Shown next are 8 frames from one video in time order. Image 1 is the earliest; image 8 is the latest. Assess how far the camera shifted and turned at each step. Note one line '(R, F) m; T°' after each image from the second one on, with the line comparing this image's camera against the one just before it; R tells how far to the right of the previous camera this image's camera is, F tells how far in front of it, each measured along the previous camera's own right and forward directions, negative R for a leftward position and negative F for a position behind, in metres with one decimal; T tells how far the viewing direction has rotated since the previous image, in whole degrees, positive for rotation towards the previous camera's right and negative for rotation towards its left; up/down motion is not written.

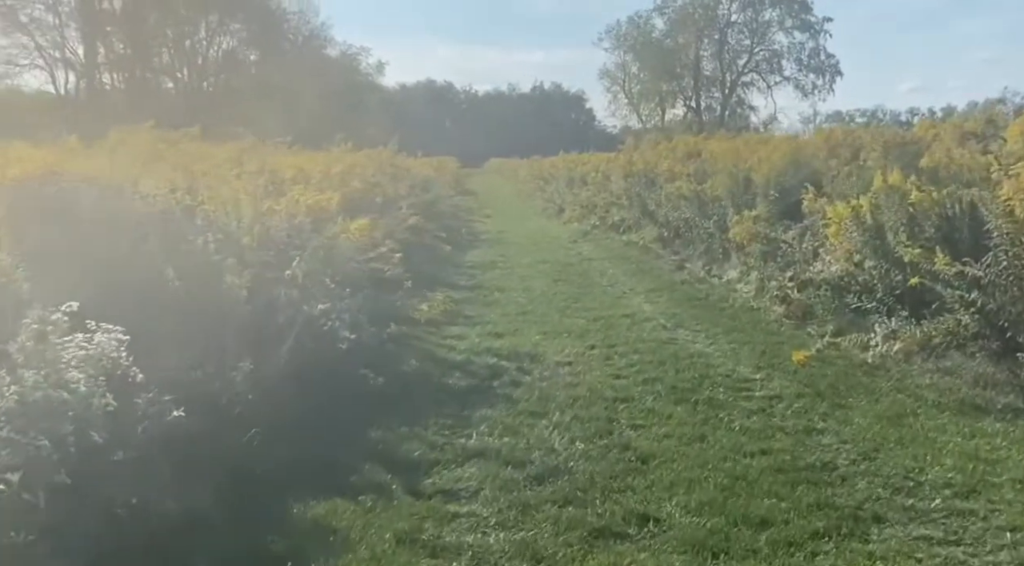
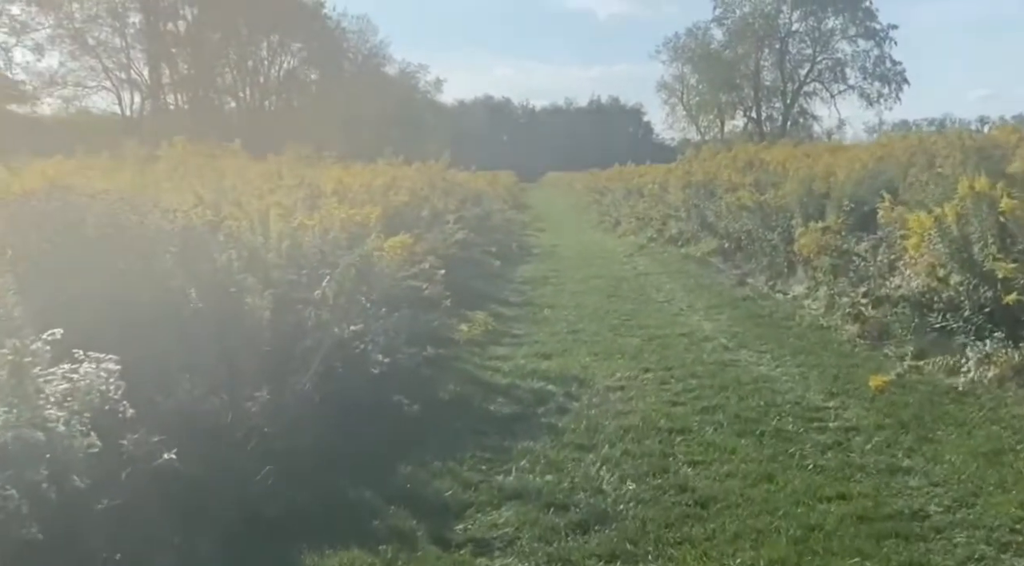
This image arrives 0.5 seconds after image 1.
(+0.1, +0.7) m; -4°
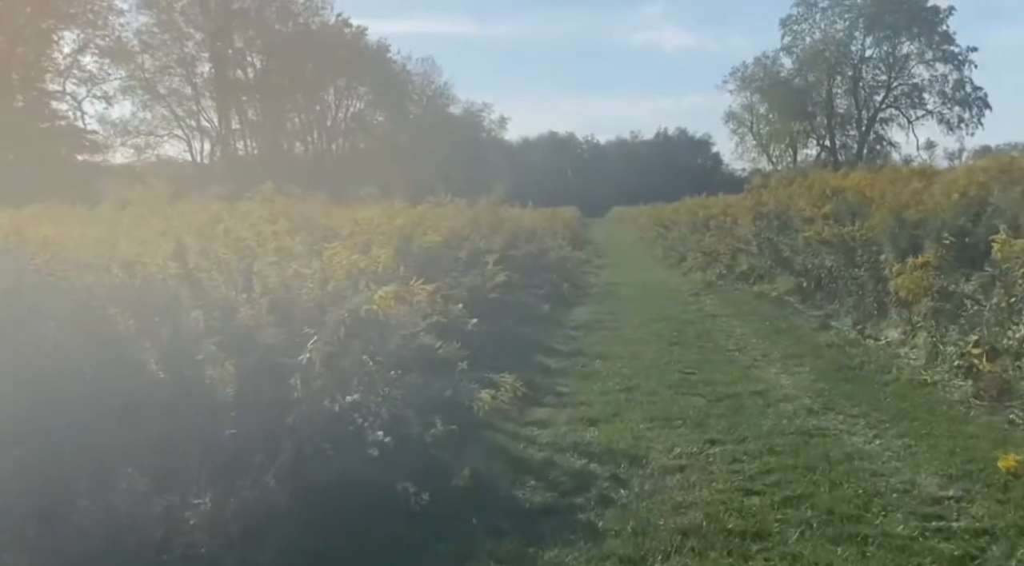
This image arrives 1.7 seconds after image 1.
(+0.3, +1.4) m; -4°
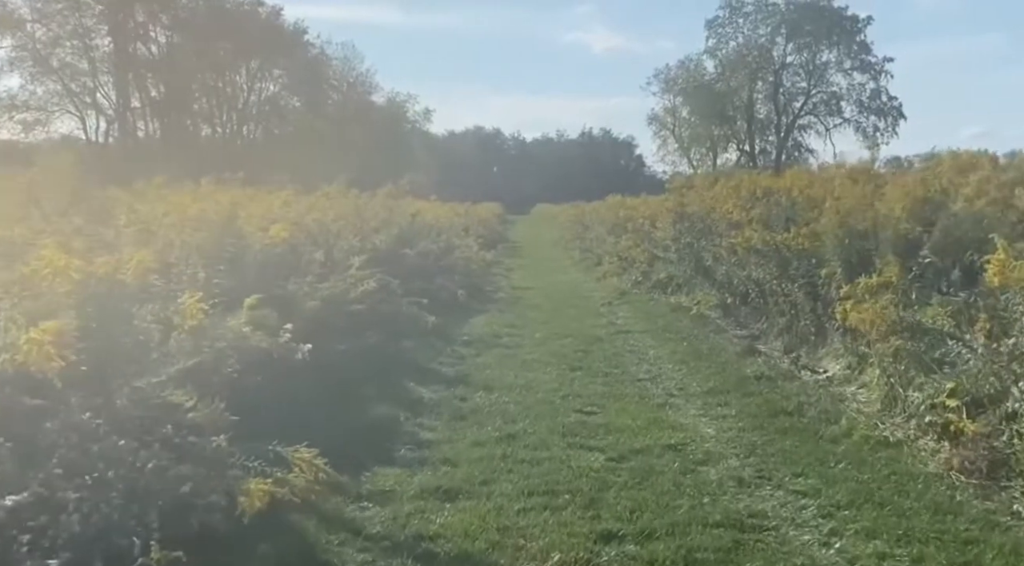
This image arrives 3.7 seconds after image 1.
(+0.6, +2.4) m; +5°
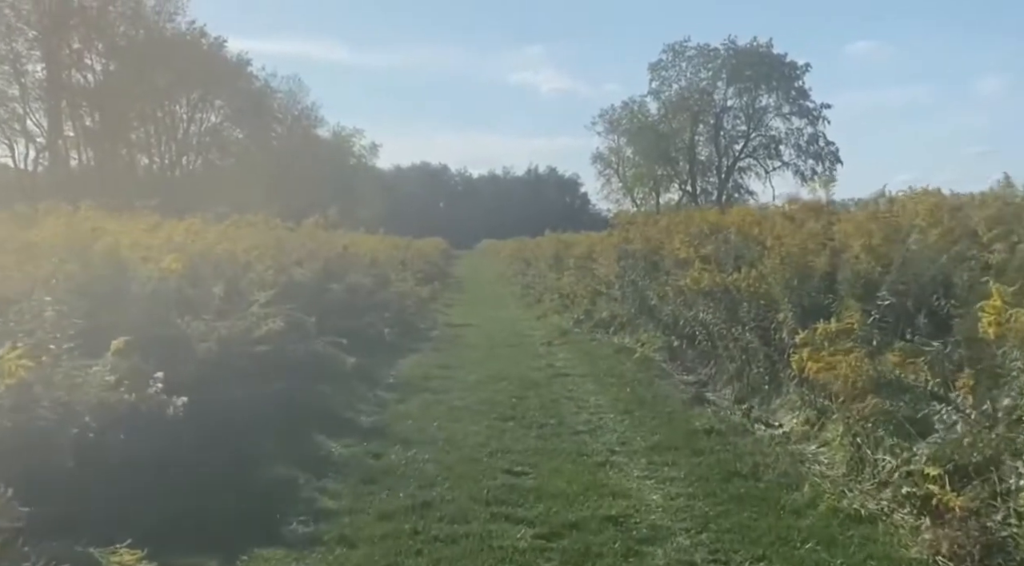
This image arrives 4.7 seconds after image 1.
(+0.2, +1.1) m; +3°
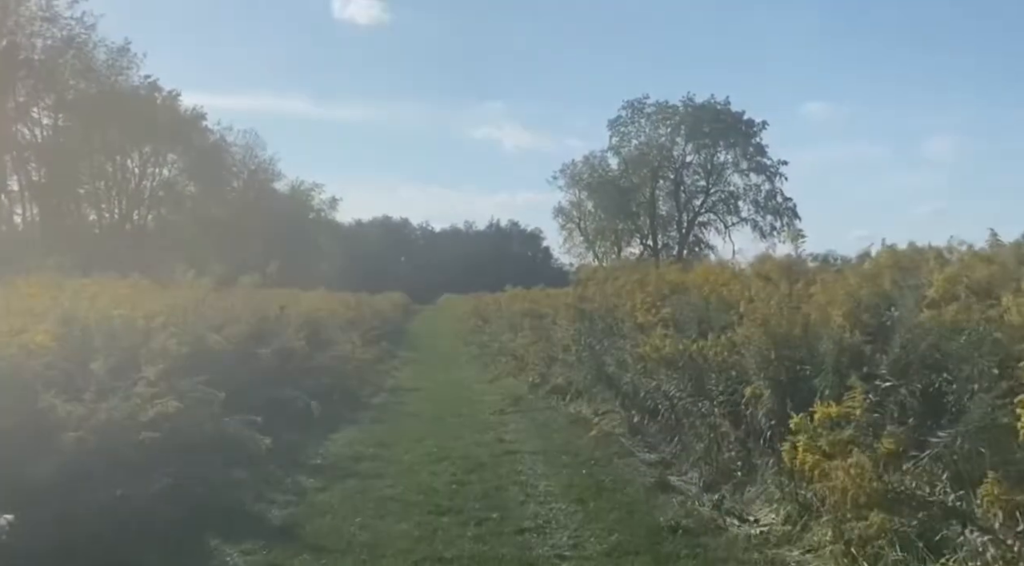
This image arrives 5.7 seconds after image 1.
(+0.3, +1.3) m; +2°
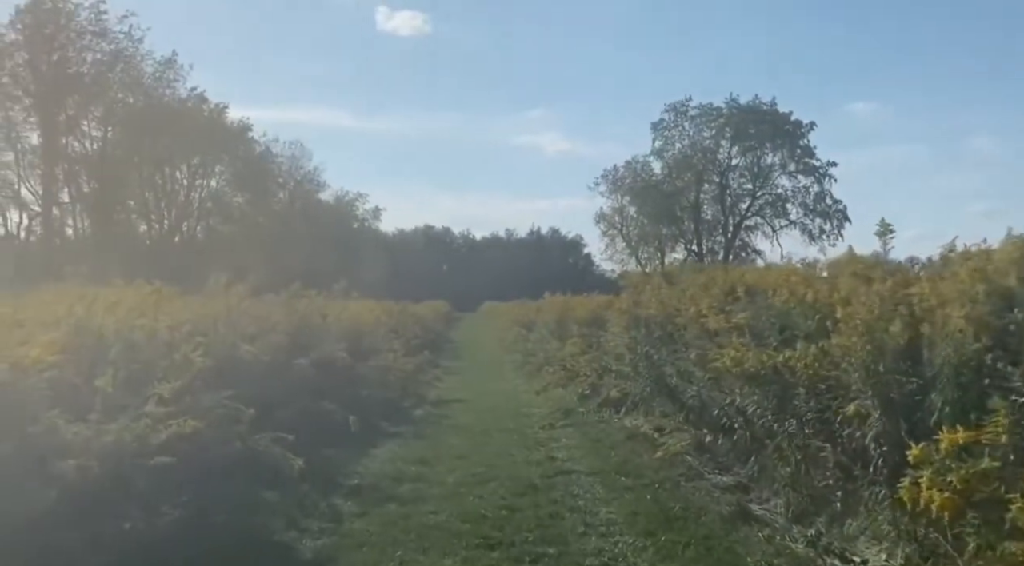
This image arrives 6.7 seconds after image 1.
(-0.1, +1.0) m; -3°
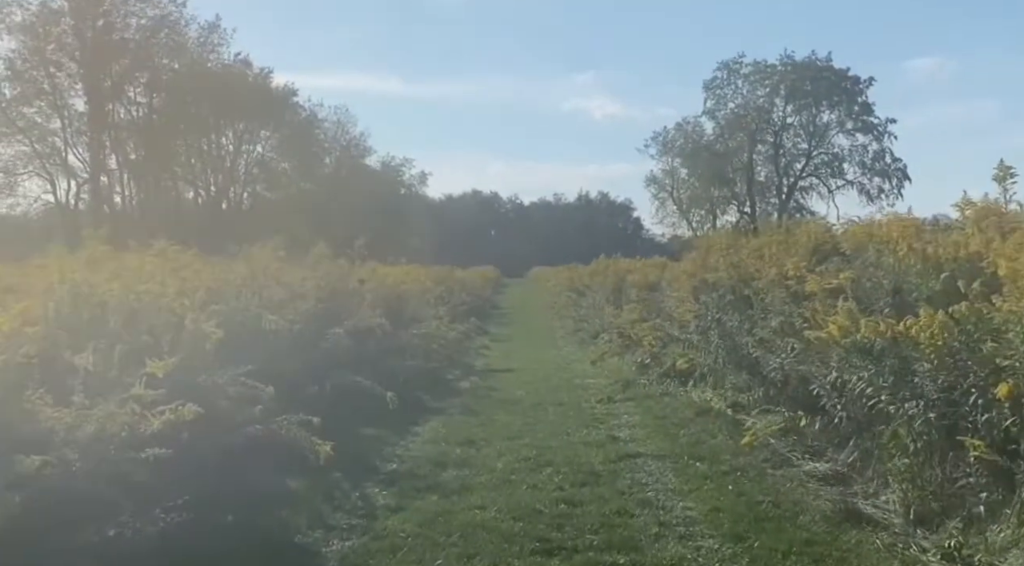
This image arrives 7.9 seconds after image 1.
(-0.1, +1.3) m; -3°
